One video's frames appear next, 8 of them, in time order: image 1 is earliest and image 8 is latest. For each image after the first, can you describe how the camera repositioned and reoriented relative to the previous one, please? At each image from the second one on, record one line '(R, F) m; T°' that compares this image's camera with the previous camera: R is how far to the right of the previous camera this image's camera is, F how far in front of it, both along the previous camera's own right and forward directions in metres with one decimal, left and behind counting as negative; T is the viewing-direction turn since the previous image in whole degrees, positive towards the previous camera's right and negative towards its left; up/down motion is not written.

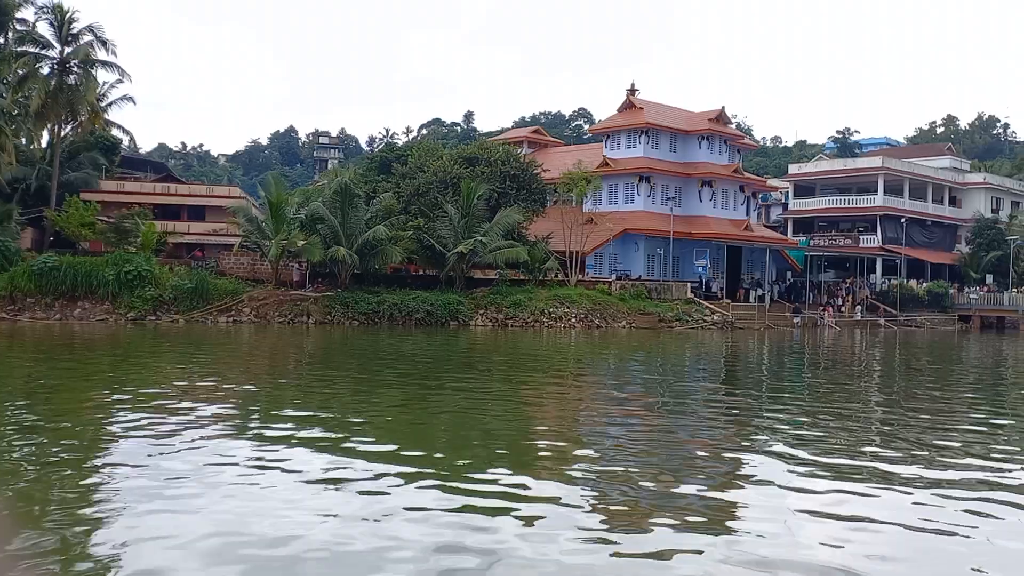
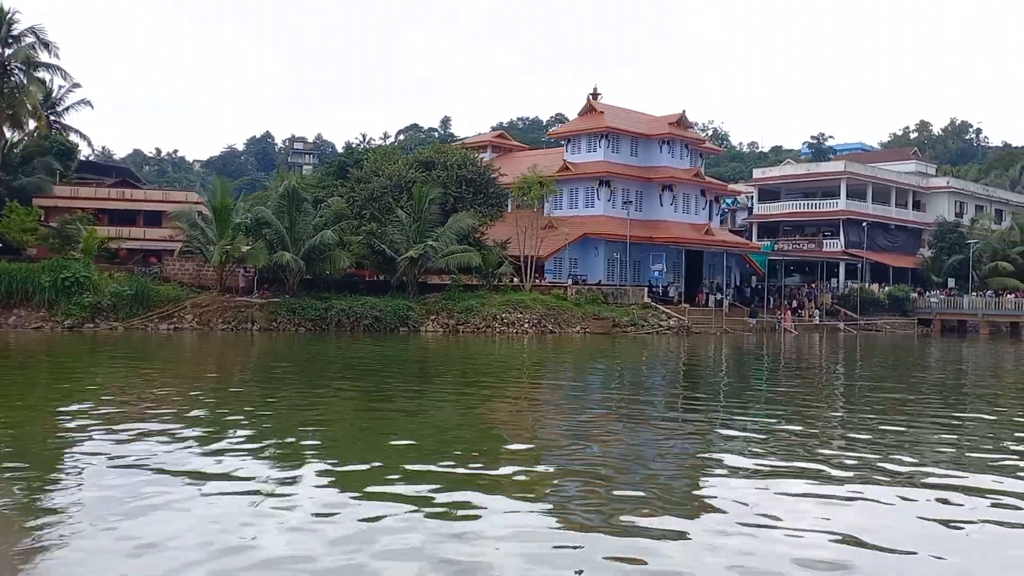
(+1.0, +0.4) m; +1°
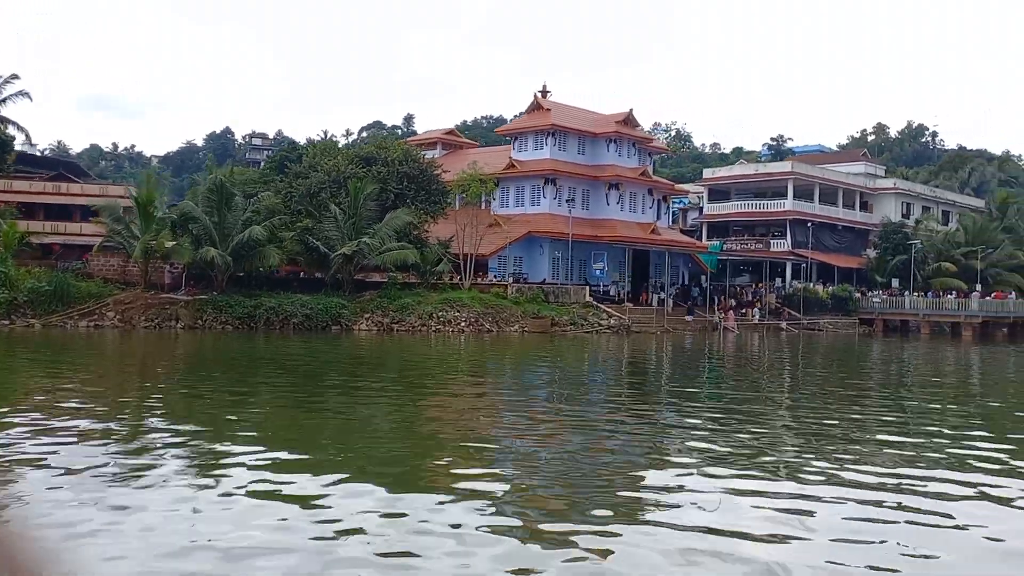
(+1.0, +0.4) m; +2°
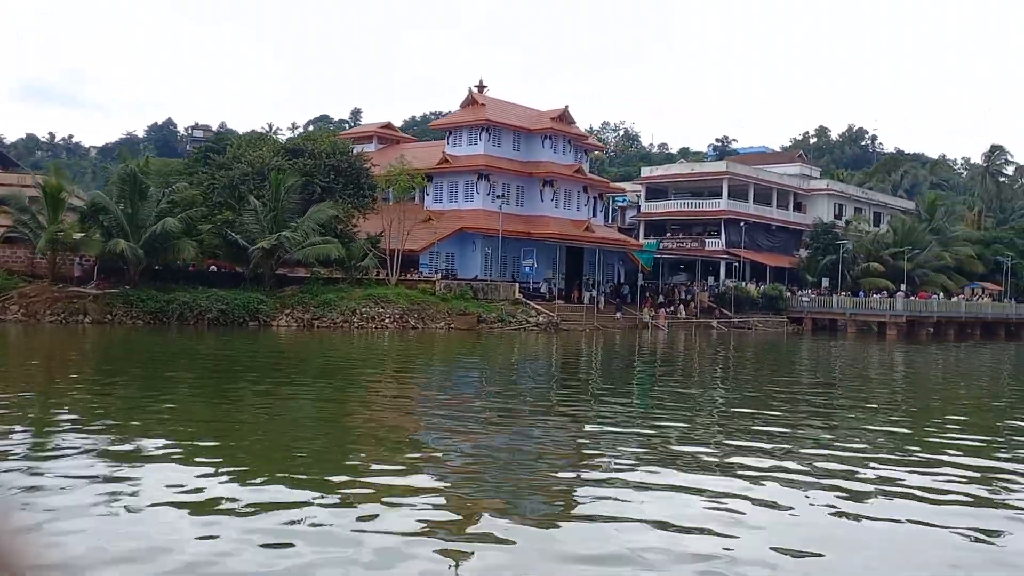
(+0.9, +0.3) m; +3°
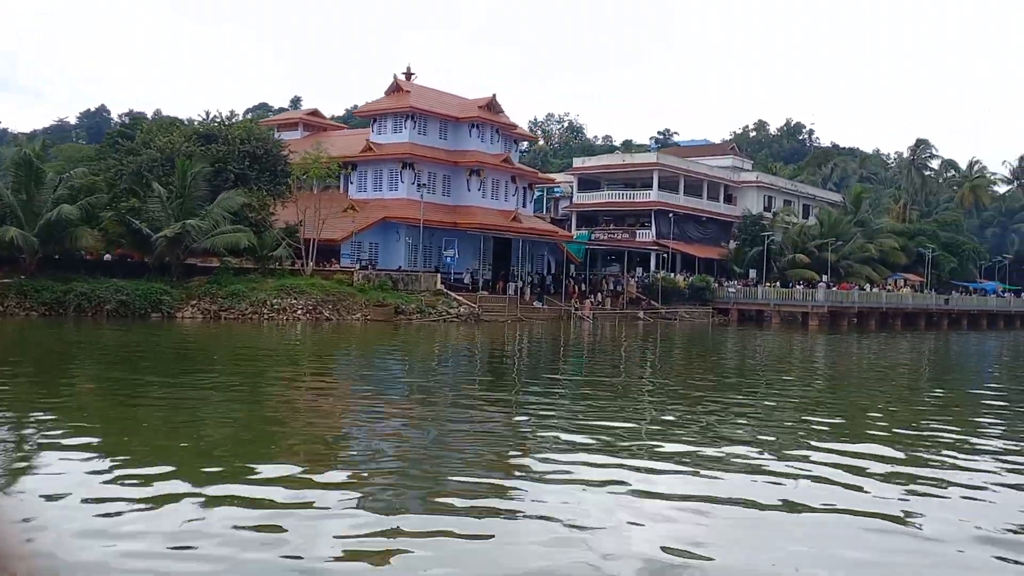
(+1.0, +0.4) m; +3°
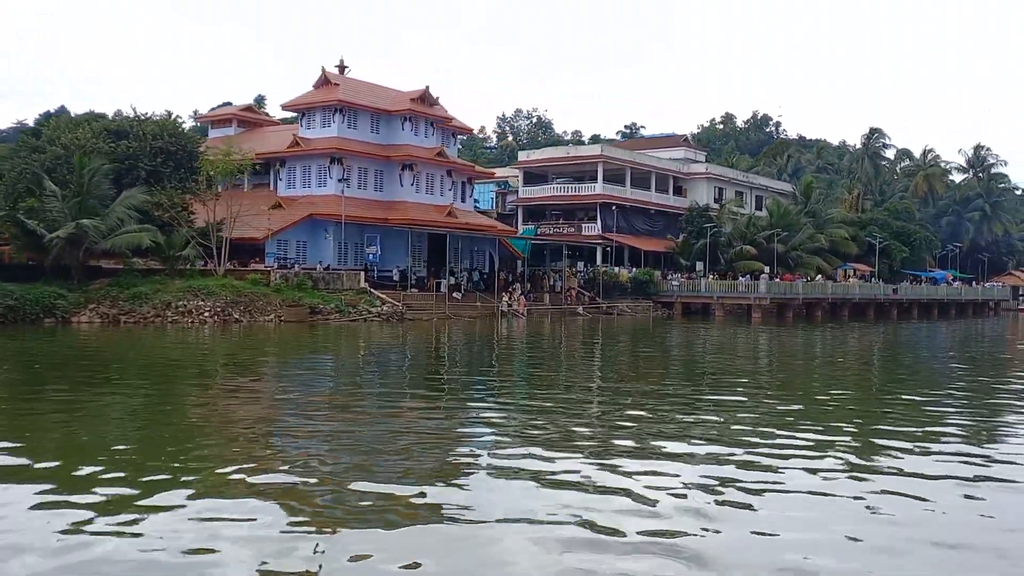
(+1.9, +1.0) m; +1°
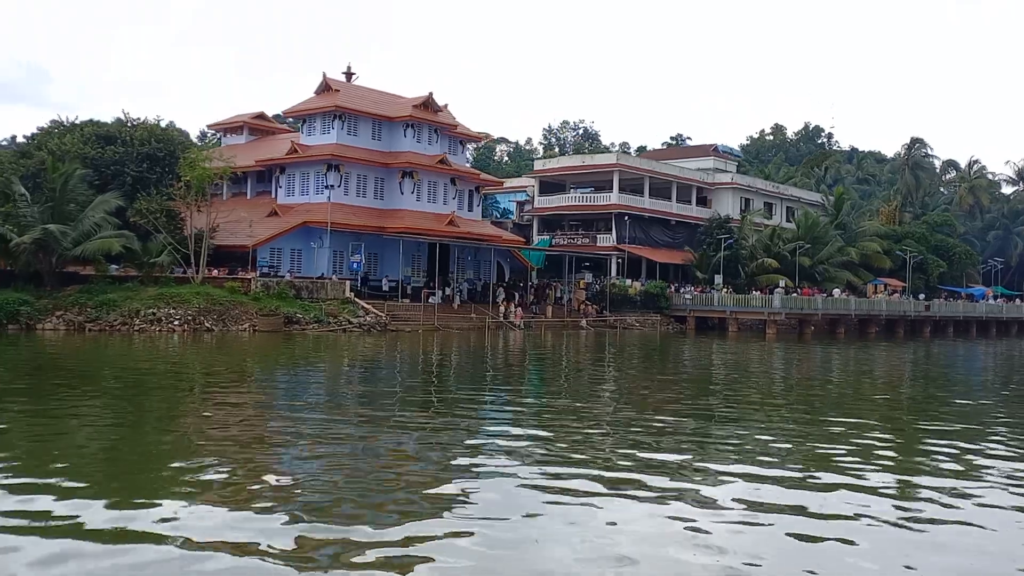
(+2.2, +1.3) m; -4°
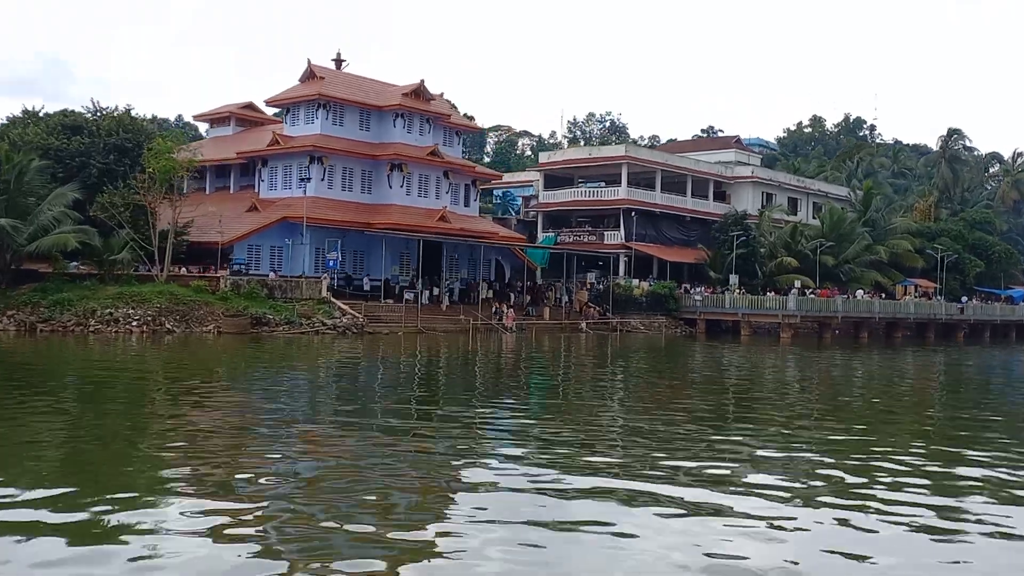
(+1.7, +1.9) m; -3°
